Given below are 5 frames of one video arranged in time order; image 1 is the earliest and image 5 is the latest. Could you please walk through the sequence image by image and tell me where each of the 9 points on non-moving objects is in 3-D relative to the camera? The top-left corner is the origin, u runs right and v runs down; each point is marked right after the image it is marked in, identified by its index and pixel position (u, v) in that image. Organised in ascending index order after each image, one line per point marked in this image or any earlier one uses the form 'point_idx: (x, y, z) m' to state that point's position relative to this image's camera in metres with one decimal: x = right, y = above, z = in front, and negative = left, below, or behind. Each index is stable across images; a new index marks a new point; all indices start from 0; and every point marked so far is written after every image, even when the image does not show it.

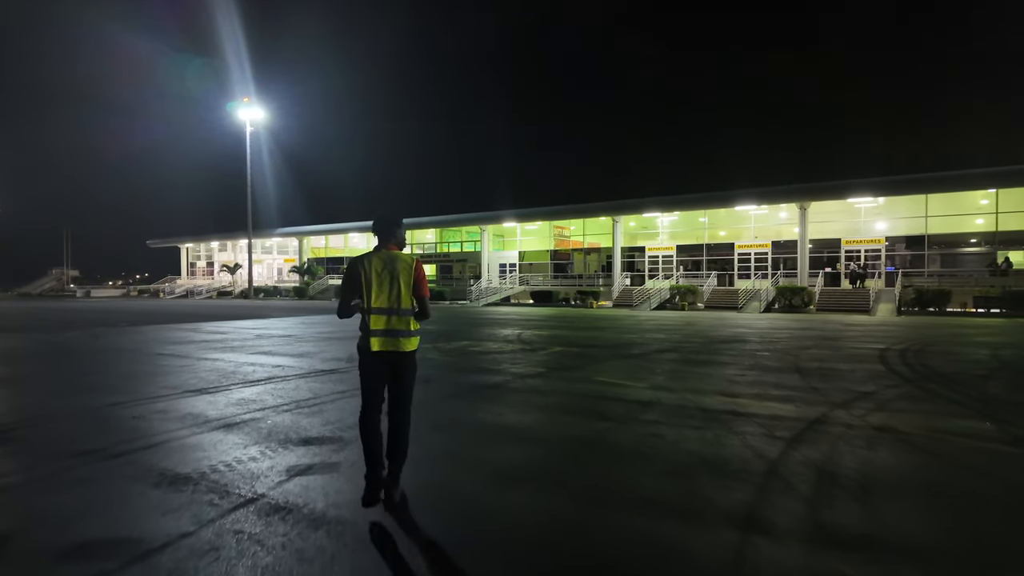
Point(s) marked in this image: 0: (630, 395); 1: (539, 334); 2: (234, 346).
0: (+1.5, -1.3, +7.4) m
1: (+0.7, -1.2, +16.8) m
2: (-6.3, -1.3, +13.6) m
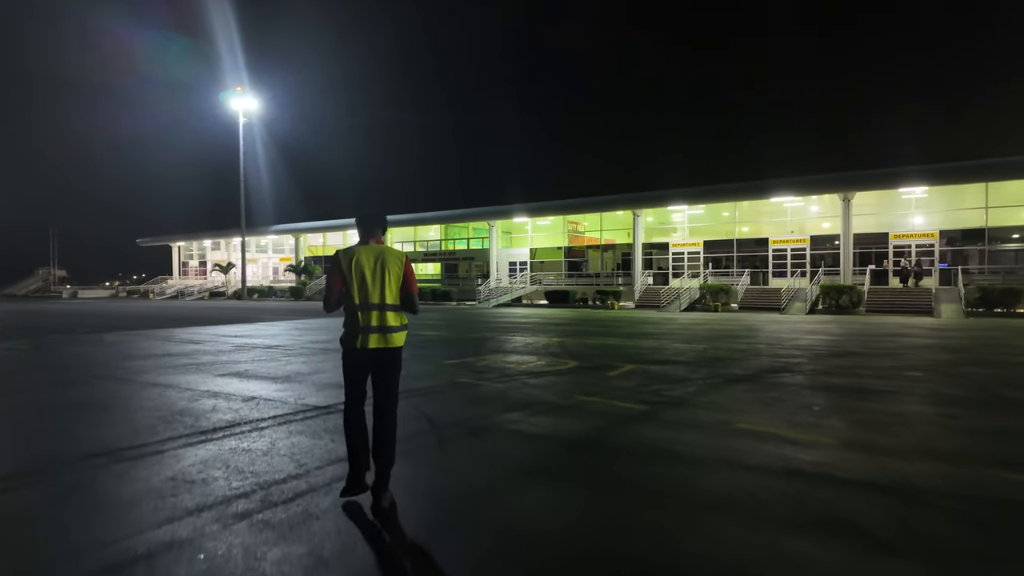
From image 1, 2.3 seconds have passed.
0: (+2.3, -1.3, +4.4) m
1: (+1.6, -1.2, +13.8) m
2: (-5.4, -1.3, +10.5) m
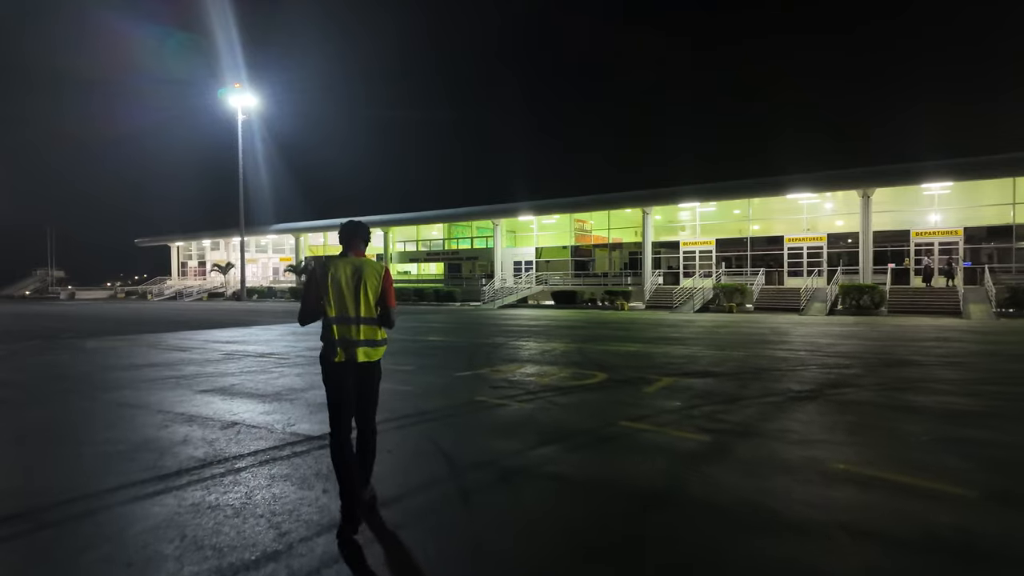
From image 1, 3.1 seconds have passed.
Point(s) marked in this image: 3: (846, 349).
0: (+2.6, -1.3, +3.3) m
1: (+1.9, -1.3, +12.7) m
2: (-5.1, -1.4, +9.4) m
3: (+6.8, -1.3, +12.2) m
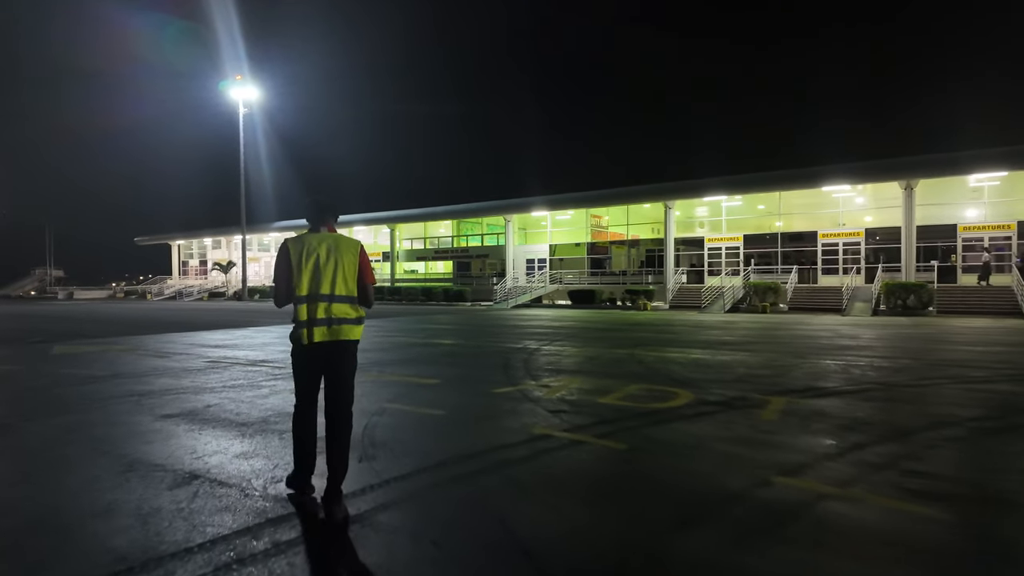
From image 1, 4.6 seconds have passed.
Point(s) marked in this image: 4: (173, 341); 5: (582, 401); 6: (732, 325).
0: (+3.2, -1.2, +1.3) m
1: (+2.6, -1.2, +10.7) m
2: (-4.5, -1.3, +7.5) m
3: (+7.4, -1.2, +10.2) m
4: (-7.9, -1.2, +14.1) m
5: (+0.7, -1.2, +6.5) m
6: (+6.9, -1.1, +19.0) m
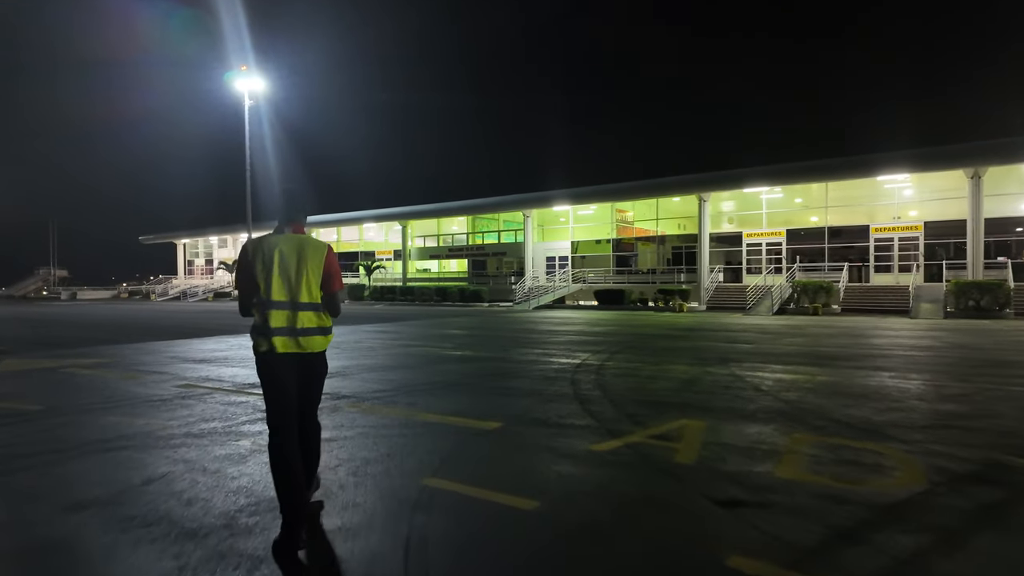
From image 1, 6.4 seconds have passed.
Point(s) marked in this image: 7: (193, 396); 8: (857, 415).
0: (+4.0, -1.3, -1.1) m
1: (+3.4, -1.2, +8.3) m
2: (-3.6, -1.3, +5.2) m
3: (+8.3, -1.2, +7.7) m
4: (-7.0, -1.2, +11.8) m
5: (+1.6, -1.2, +4.1) m
6: (+7.9, -1.1, +16.6) m
7: (-3.8, -1.3, +7.2) m
8: (+3.2, -1.2, +5.6) m
